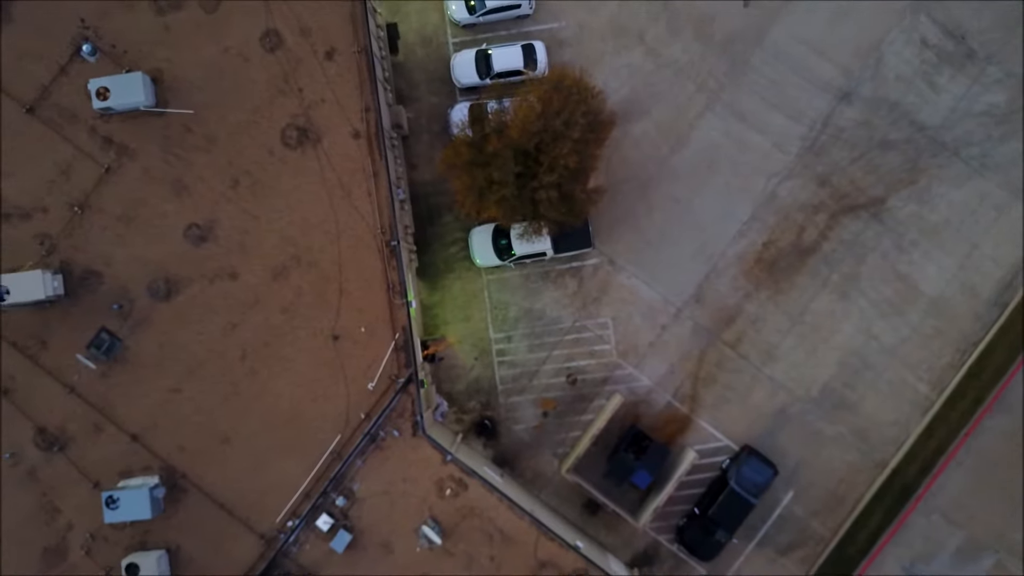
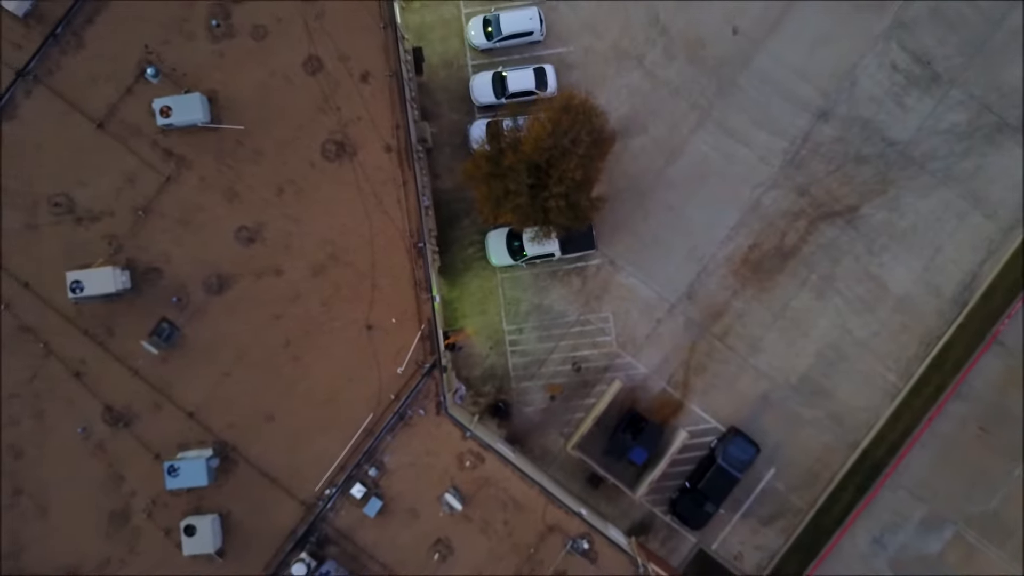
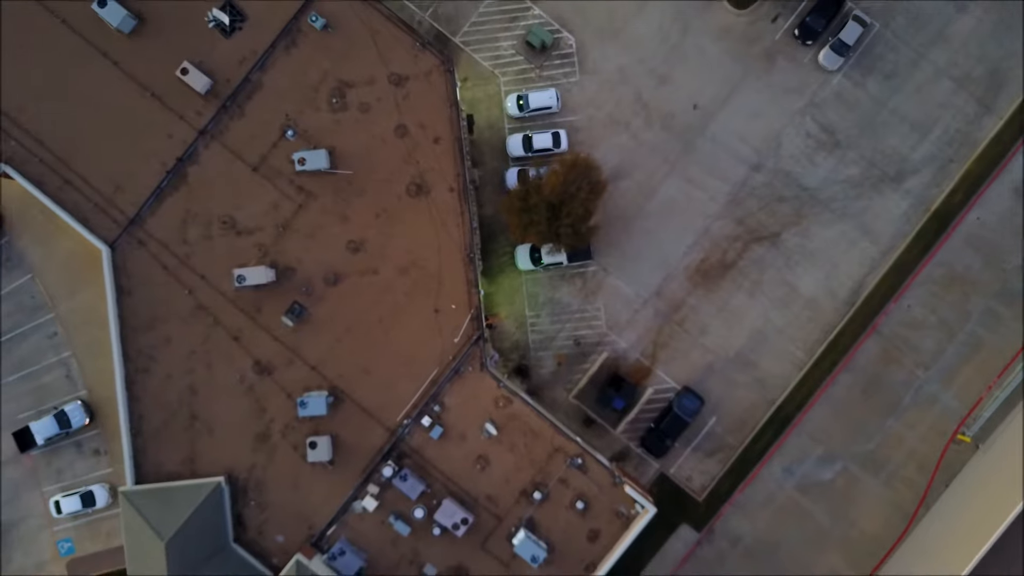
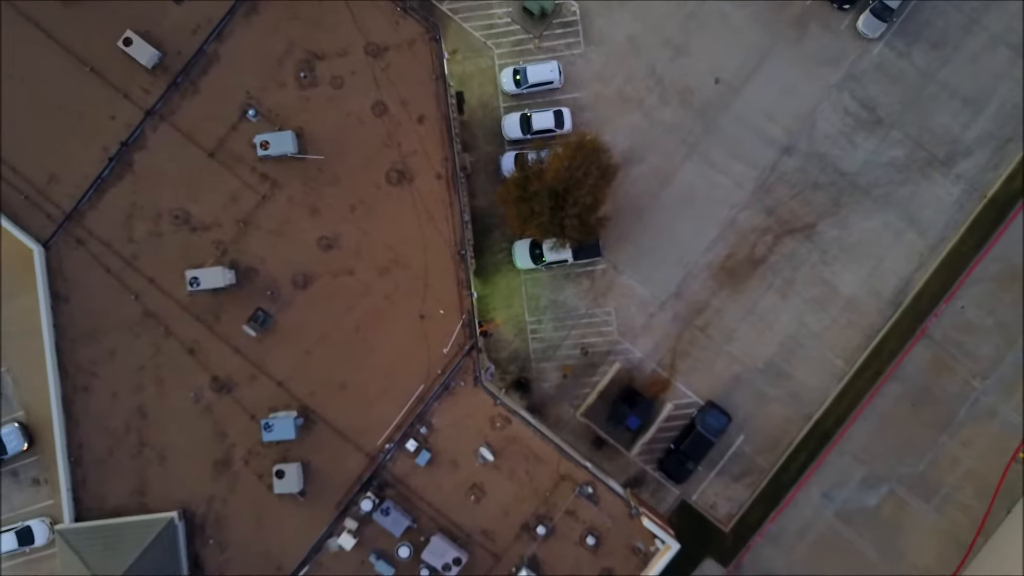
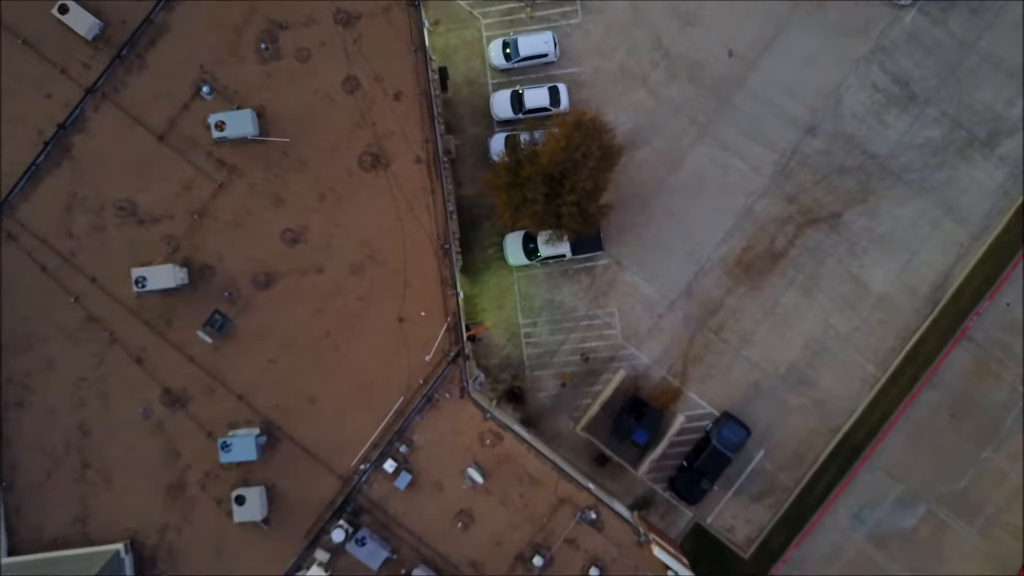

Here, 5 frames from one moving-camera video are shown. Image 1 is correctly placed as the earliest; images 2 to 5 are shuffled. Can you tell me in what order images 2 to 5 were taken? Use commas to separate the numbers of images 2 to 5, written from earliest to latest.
2, 5, 4, 3
